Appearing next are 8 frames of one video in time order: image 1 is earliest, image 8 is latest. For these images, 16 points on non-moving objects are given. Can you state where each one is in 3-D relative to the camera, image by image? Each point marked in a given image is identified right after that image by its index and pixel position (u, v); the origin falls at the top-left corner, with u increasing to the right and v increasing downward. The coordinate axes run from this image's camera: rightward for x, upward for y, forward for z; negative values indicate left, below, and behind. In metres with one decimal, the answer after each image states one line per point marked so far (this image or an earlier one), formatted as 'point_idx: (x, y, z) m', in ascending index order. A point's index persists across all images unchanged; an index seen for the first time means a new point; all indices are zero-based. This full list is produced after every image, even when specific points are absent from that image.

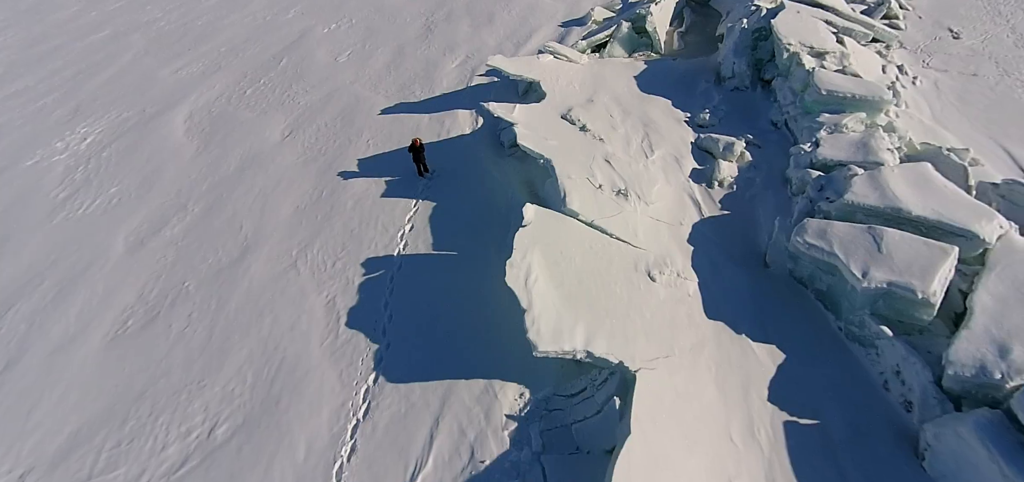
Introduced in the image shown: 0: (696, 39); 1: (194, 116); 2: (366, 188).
0: (+6.0, +6.7, +17.0) m
1: (-9.8, +3.8, +15.9) m
2: (-3.3, +1.2, +11.7) m
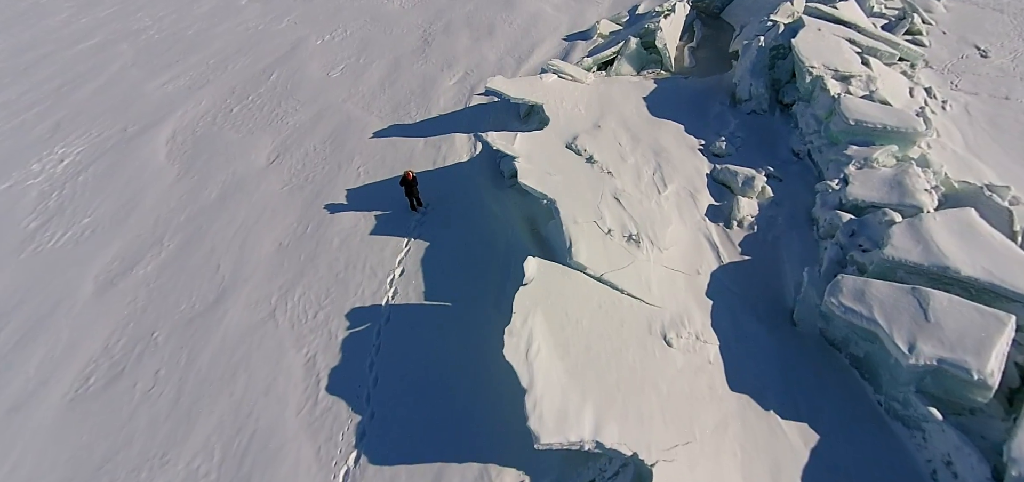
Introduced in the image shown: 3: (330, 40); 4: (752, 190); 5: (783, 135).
0: (+6.1, +5.8, +16.1) m
1: (-9.8, +3.0, +15.0) m
2: (-3.3, +0.3, +10.8) m
3: (-6.8, +7.5, +19.2) m
4: (+4.8, +1.0, +10.3) m
5: (+6.4, +2.5, +12.0) m
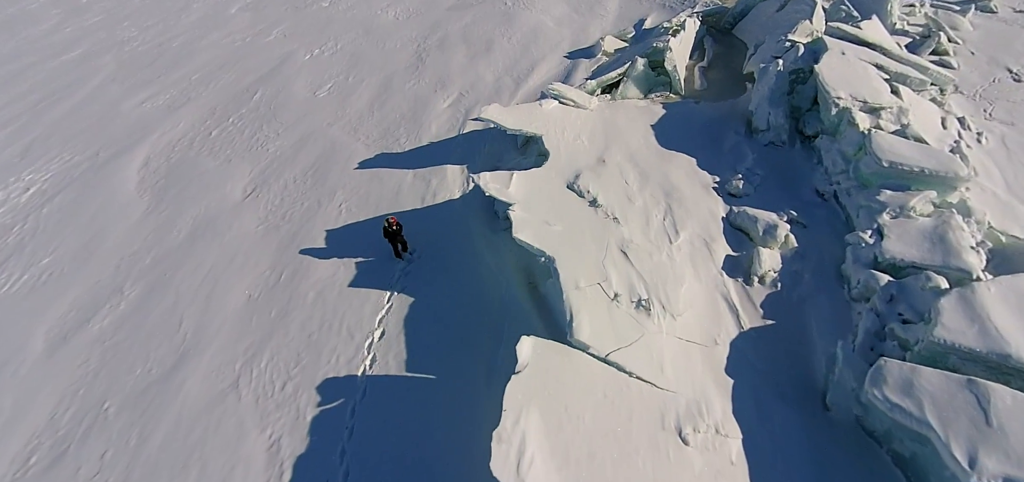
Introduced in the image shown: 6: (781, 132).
0: (+6.0, +4.8, +15.0) m
1: (-9.8, +2.1, +14.0) m
2: (-3.4, -0.6, +9.8) m
3: (-6.8, +6.6, +18.2) m
4: (+4.7, 0.0, +9.2) m
5: (+6.3, +1.5, +11.0) m
6: (+6.2, +2.5, +11.8) m
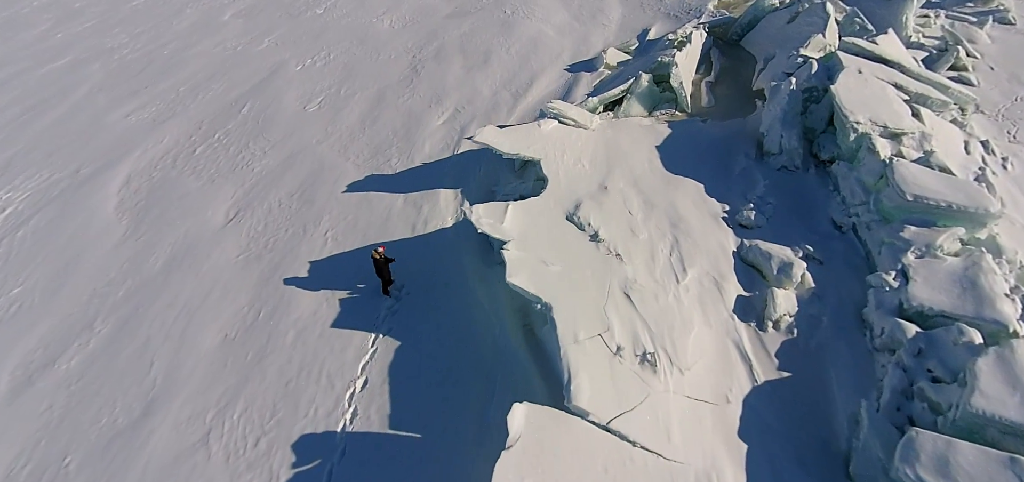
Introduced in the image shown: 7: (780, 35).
0: (+6.0, +4.2, +14.3) m
1: (-9.9, +1.5, +13.4) m
2: (-3.5, -1.2, +9.2) m
3: (-6.9, +6.0, +17.6) m
4: (+4.6, -0.6, +8.5) m
5: (+6.2, +0.8, +10.3) m
6: (+6.1, +1.8, +11.1) m
7: (+7.8, +6.0, +14.9) m
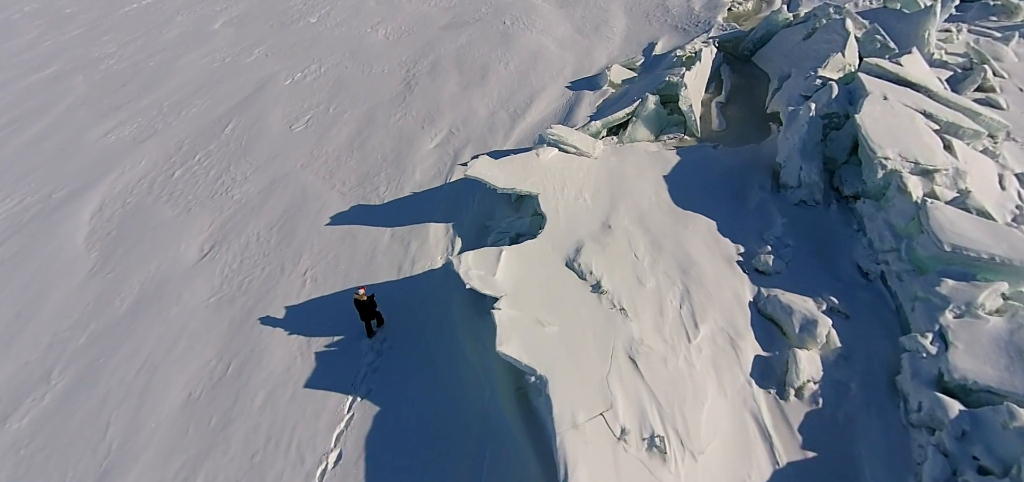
0: (+5.9, +3.3, +13.5) m
1: (-10.0, +0.8, +12.6) m
2: (-3.6, -2.0, +8.4) m
3: (-6.9, +5.2, +16.7) m
4: (+4.5, -1.5, +7.7) m
5: (+6.1, 0.0, +9.4) m
6: (+6.0, +1.0, +10.2) m
7: (+7.7, +5.2, +14.0) m
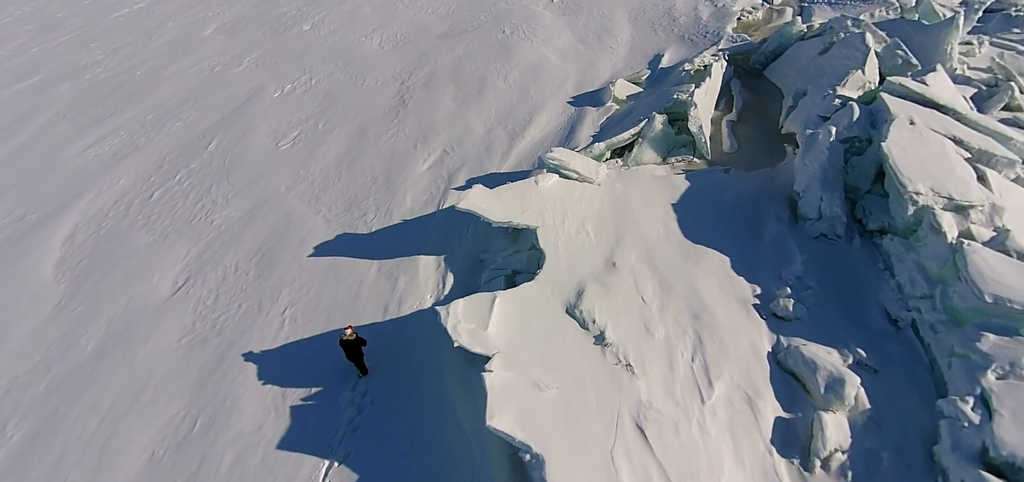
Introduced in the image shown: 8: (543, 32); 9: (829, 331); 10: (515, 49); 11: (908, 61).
0: (+5.9, +2.7, +12.7) m
1: (-10.0, +0.2, +11.9) m
2: (-3.7, -2.7, +7.6) m
3: (-6.9, +4.6, +16.0) m
4: (+4.4, -2.2, +6.9) m
5: (+6.0, -0.7, +8.7) m
6: (+6.0, +0.3, +9.5) m
7: (+7.7, +4.5, +13.2) m
8: (+1.0, +7.1, +17.5) m
9: (+4.9, -1.4, +8.0) m
10: (+0.1, +6.2, +16.6) m
11: (+9.6, +4.4, +12.4) m
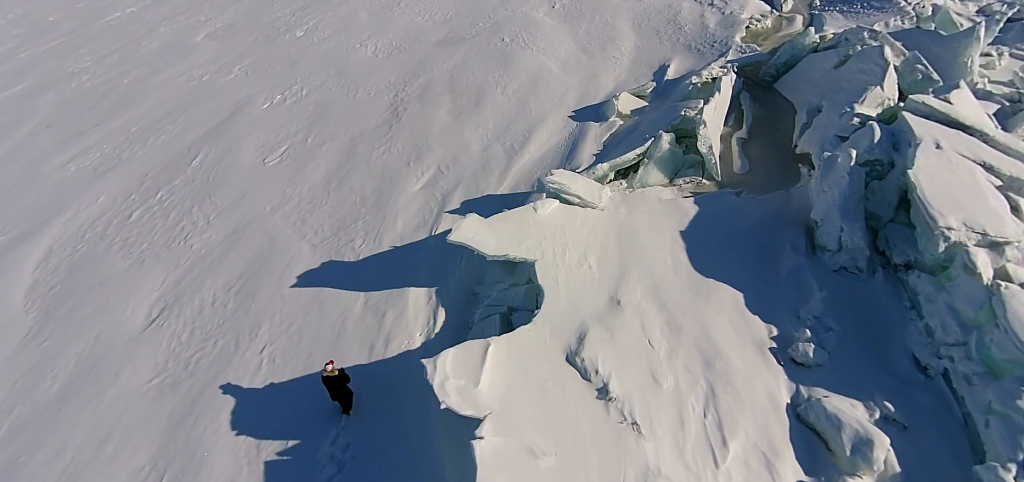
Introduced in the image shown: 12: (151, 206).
0: (+5.8, +2.1, +12.0) m
1: (-10.1, -0.3, +11.3) m
2: (-3.8, -3.2, +7.0) m
3: (-7.0, +4.1, +15.4) m
4: (+4.3, -2.7, +6.3) m
5: (+6.0, -1.3, +8.0) m
6: (+5.9, -0.3, +8.8) m
7: (+7.7, +3.9, +12.5) m
8: (+1.0, +6.5, +16.8) m
9: (+4.9, -2.0, +7.4) m
10: (+0.1, +5.6, +15.9) m
11: (+9.5, +3.8, +11.8) m
12: (-8.6, +0.8, +12.2) m
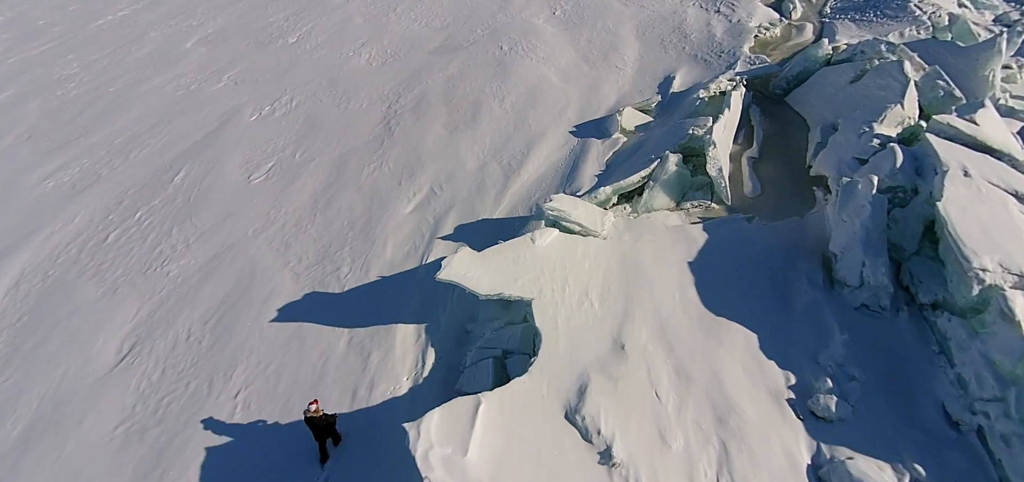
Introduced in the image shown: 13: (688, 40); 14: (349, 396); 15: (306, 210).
0: (+5.8, +1.5, +11.4) m
1: (-10.2, -0.8, +10.6) m
2: (-3.9, -3.8, +6.3) m
3: (-7.0, +3.6, +14.7) m
4: (+4.3, -3.3, +5.6) m
5: (+5.9, -1.9, +7.4) m
6: (+5.8, -0.8, +8.1) m
7: (+7.6, +3.3, +11.9) m
8: (+1.0, +6.0, +16.1) m
9: (+4.8, -2.6, +6.7) m
10: (0.0, +5.1, +15.3) m
11: (+9.5, +3.2, +11.1) m
12: (-8.6, +0.3, +11.5) m
13: (+5.7, +6.4, +16.4) m
14: (-2.4, -2.3, +7.7) m
15: (-4.5, +0.7, +11.2) m
